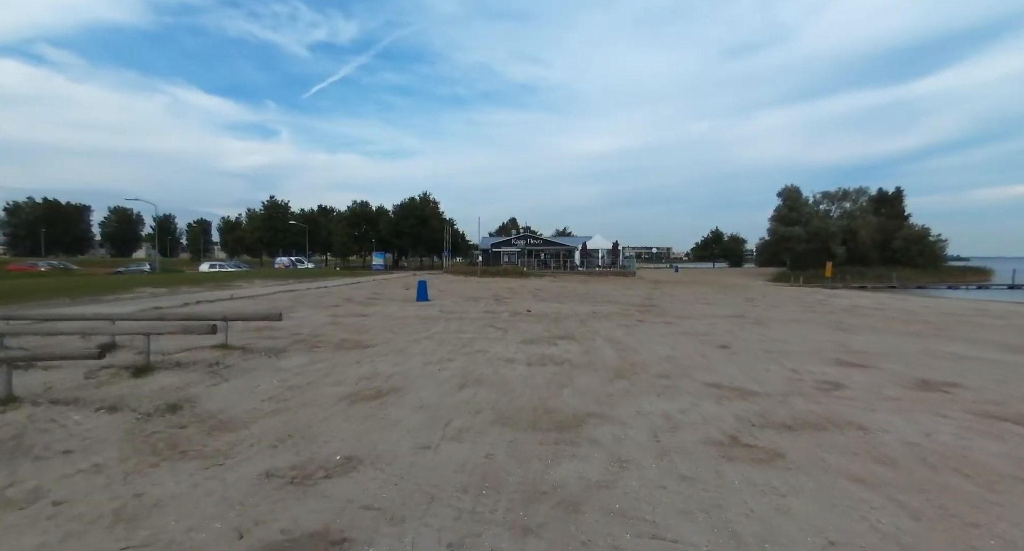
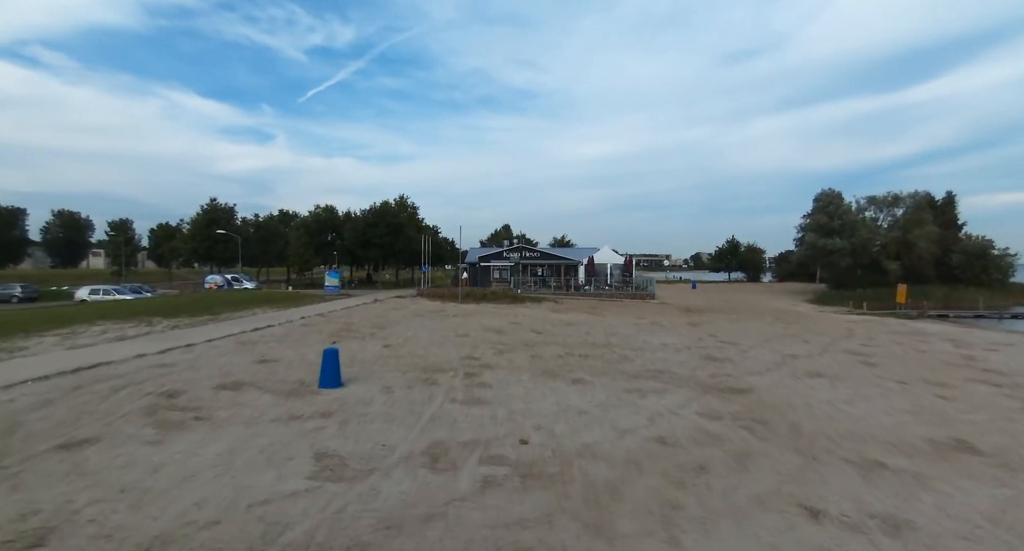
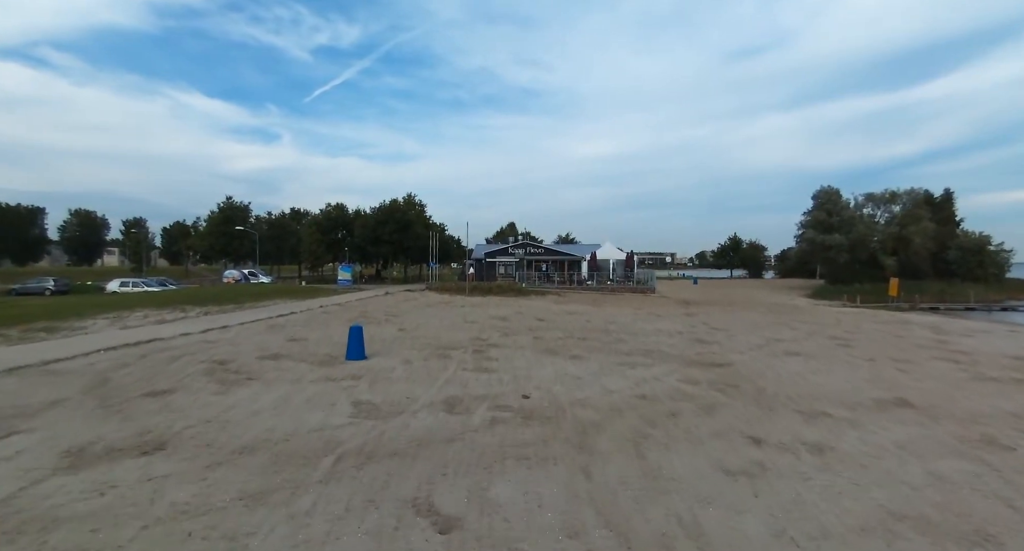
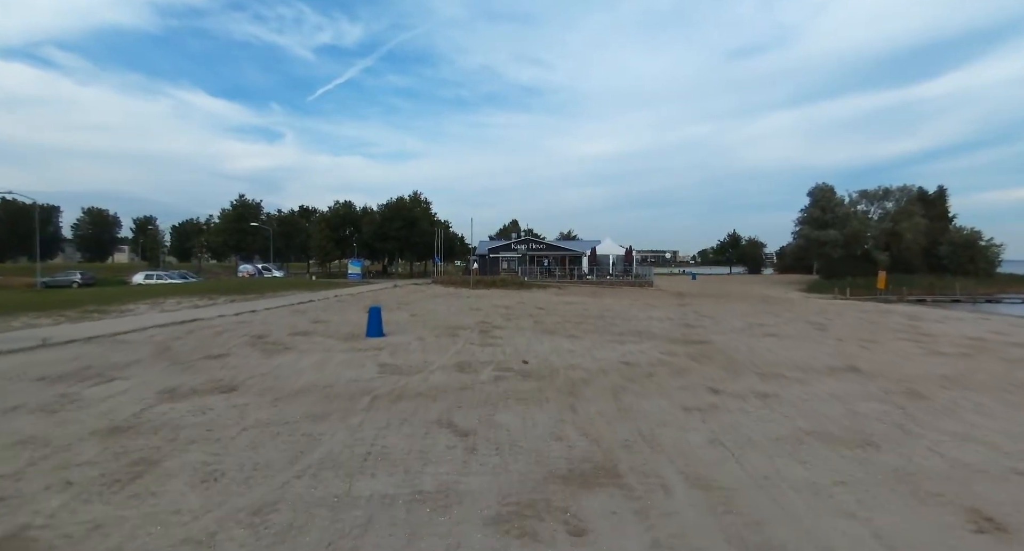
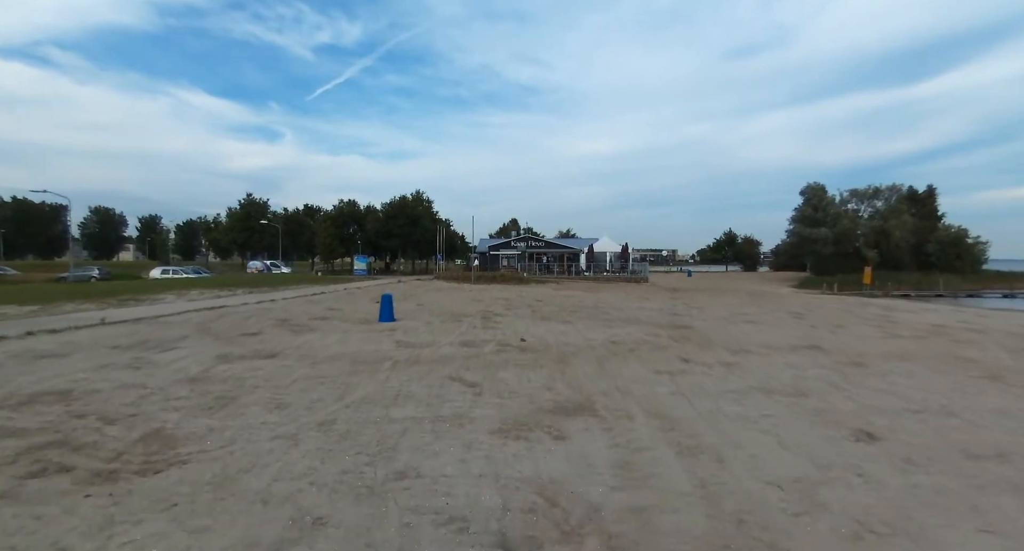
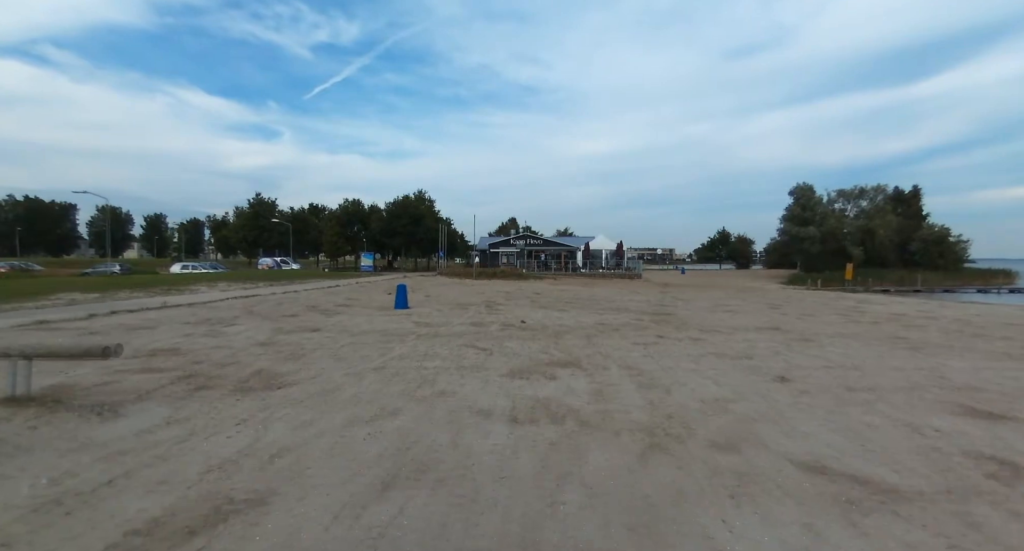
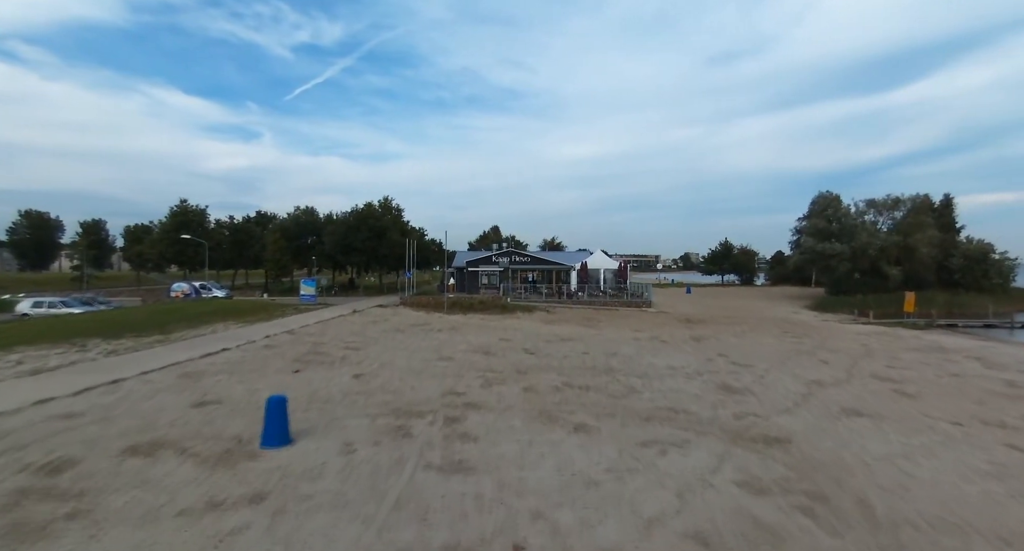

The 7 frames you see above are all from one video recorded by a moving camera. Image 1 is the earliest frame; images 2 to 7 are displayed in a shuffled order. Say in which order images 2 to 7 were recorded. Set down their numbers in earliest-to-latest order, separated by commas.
6, 5, 4, 3, 2, 7
